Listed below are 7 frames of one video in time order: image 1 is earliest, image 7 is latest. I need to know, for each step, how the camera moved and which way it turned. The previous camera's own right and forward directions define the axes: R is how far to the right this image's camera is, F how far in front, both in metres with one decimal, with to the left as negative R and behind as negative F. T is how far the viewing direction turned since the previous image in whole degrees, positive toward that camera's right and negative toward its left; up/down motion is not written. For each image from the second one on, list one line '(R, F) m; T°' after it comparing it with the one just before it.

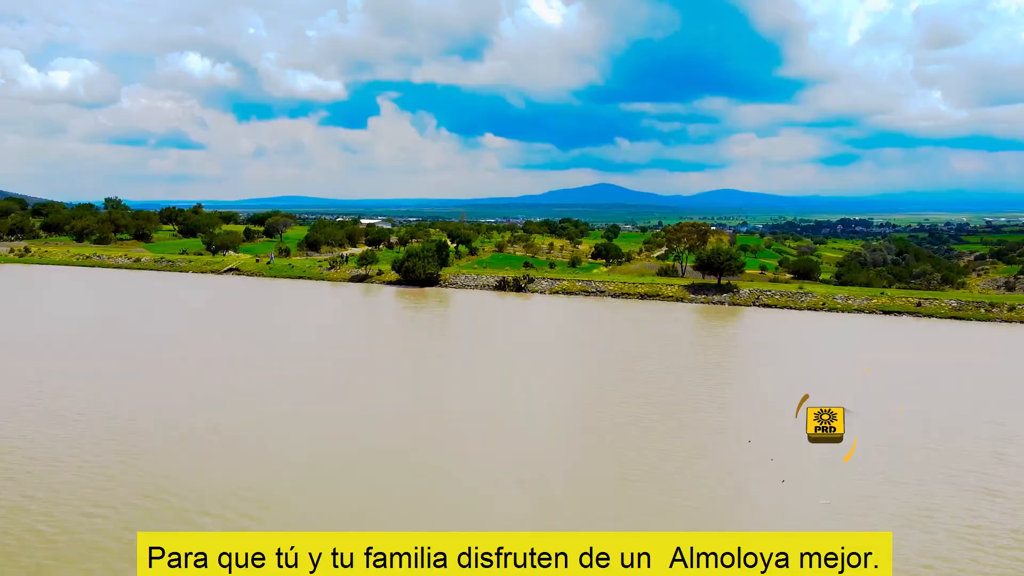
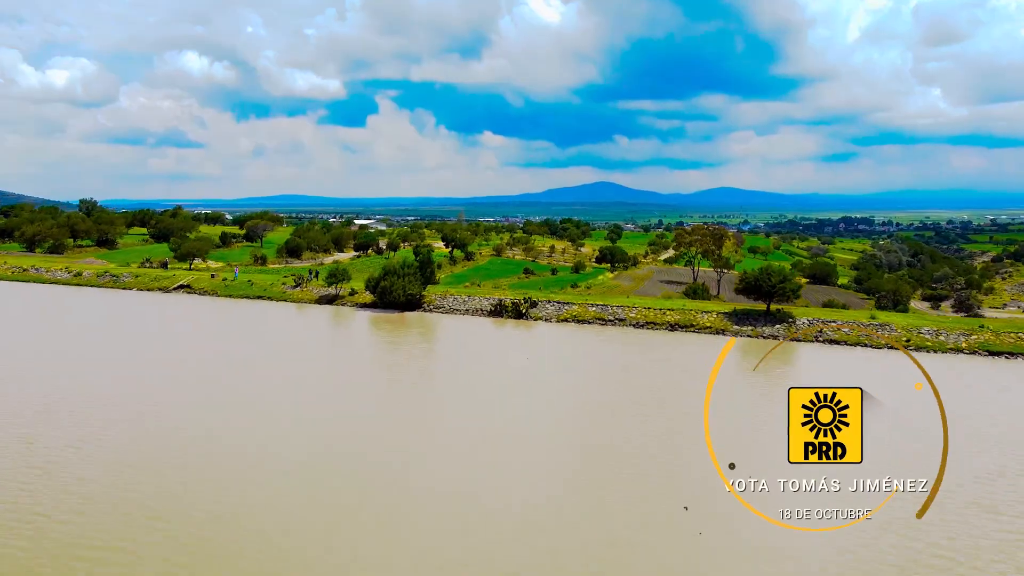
(+0.1, +5.6) m; 0°
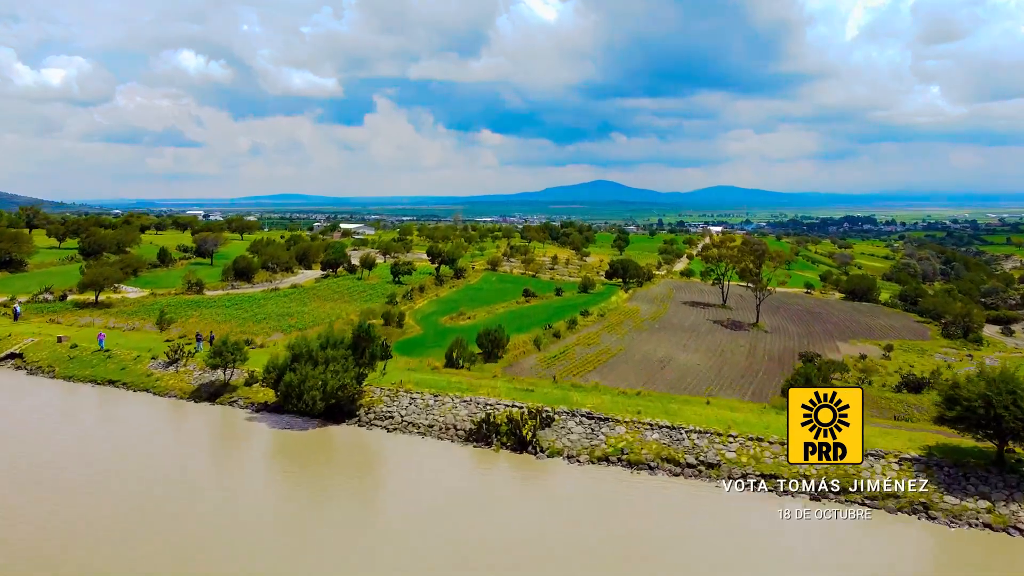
(+0.1, +10.9) m; 0°
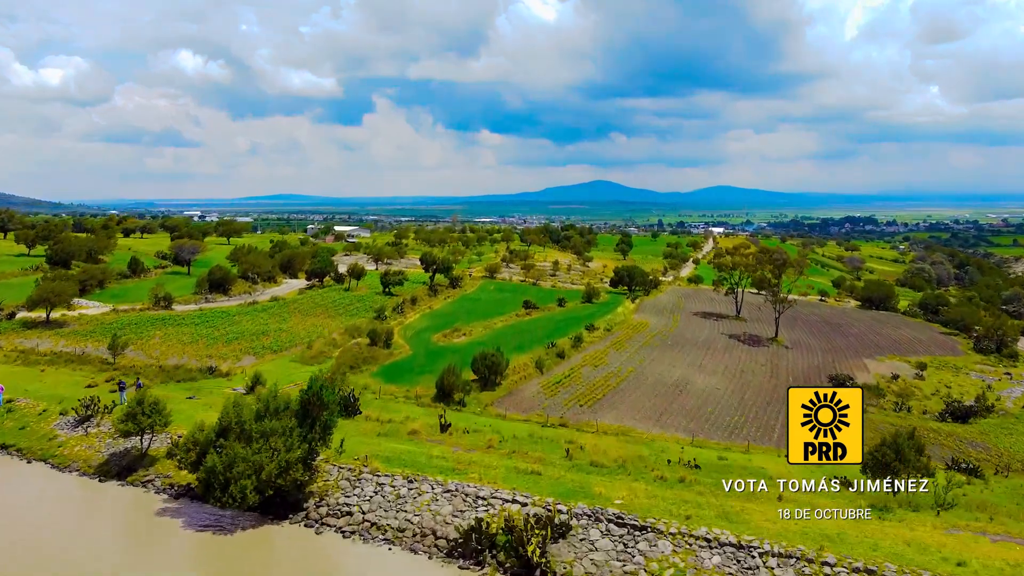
(0.0, +4.0) m; 0°
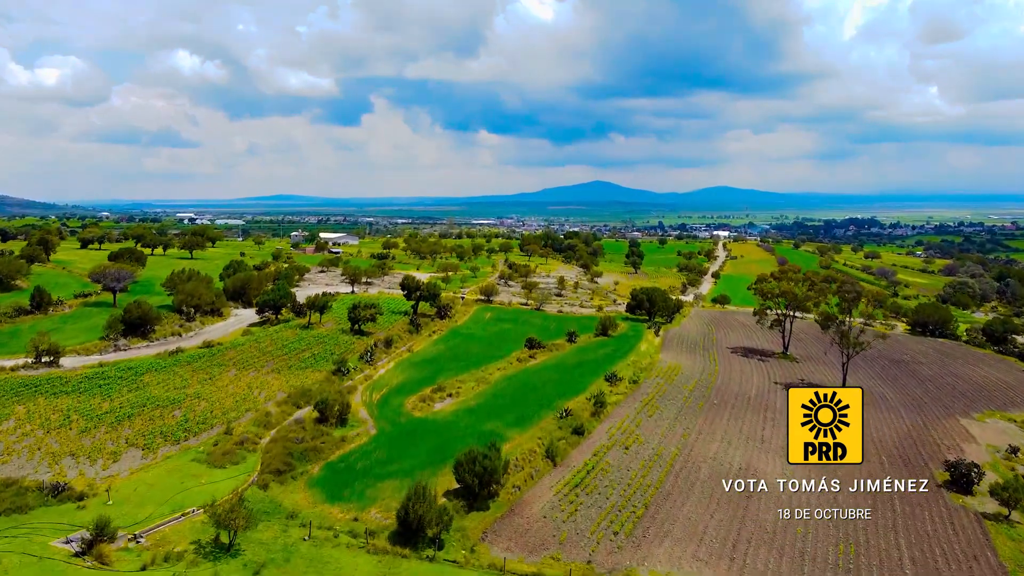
(-0.1, +10.2) m; 0°
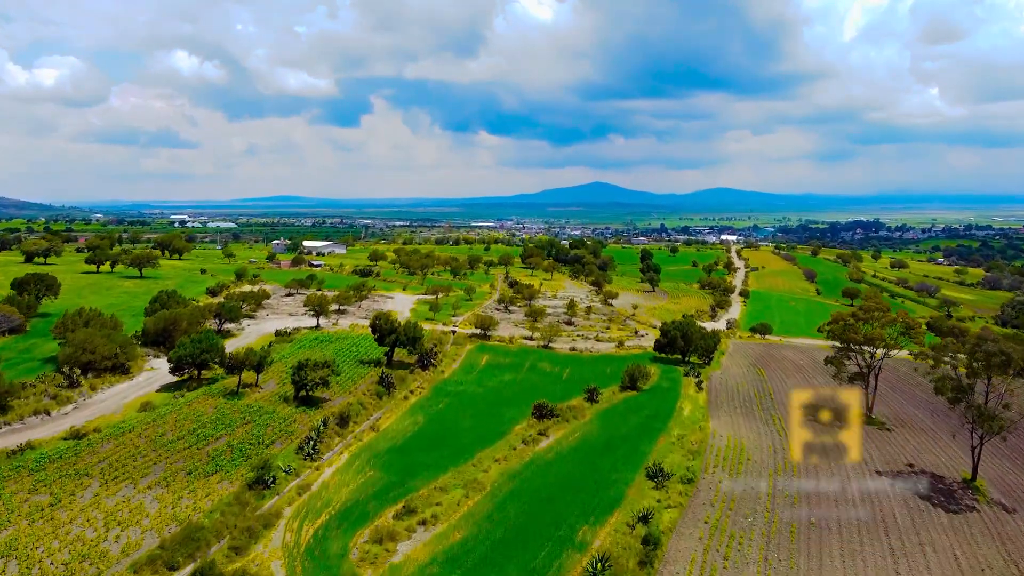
(-0.2, +11.1) m; 0°
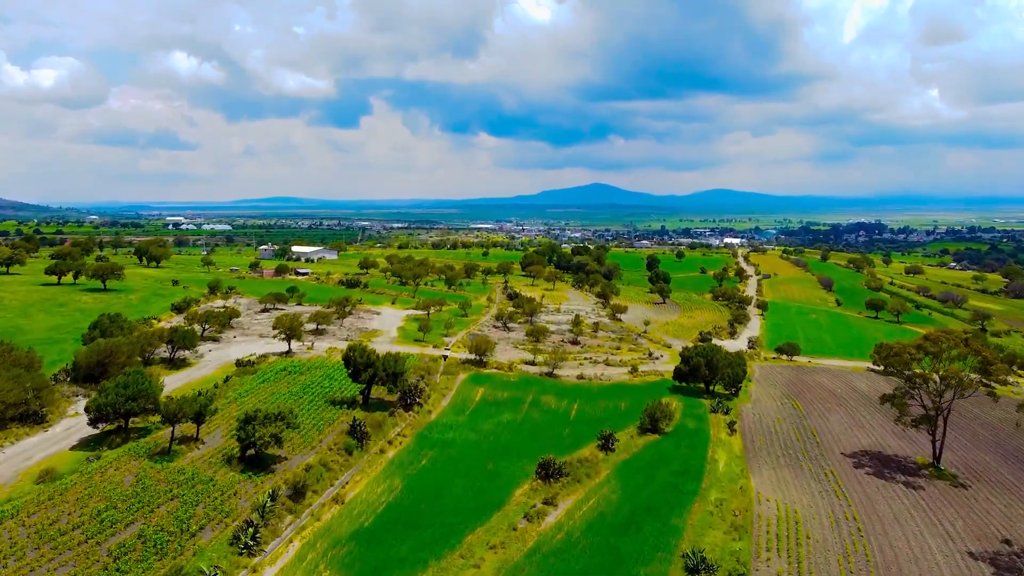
(0.0, +6.0) m; 0°
